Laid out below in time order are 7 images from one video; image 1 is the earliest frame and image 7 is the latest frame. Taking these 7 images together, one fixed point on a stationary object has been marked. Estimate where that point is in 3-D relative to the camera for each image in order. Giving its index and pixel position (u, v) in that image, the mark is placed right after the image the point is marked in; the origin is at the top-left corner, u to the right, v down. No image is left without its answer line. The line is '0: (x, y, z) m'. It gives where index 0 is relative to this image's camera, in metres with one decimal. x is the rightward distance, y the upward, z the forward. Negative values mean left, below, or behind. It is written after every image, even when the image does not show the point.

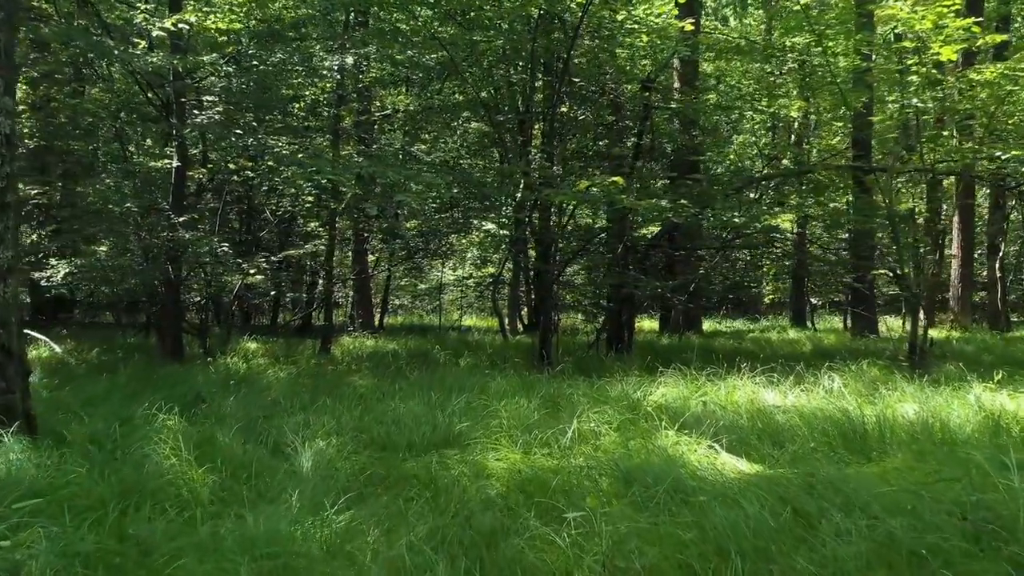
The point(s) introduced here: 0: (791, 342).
0: (+3.7, -0.7, +9.4) m
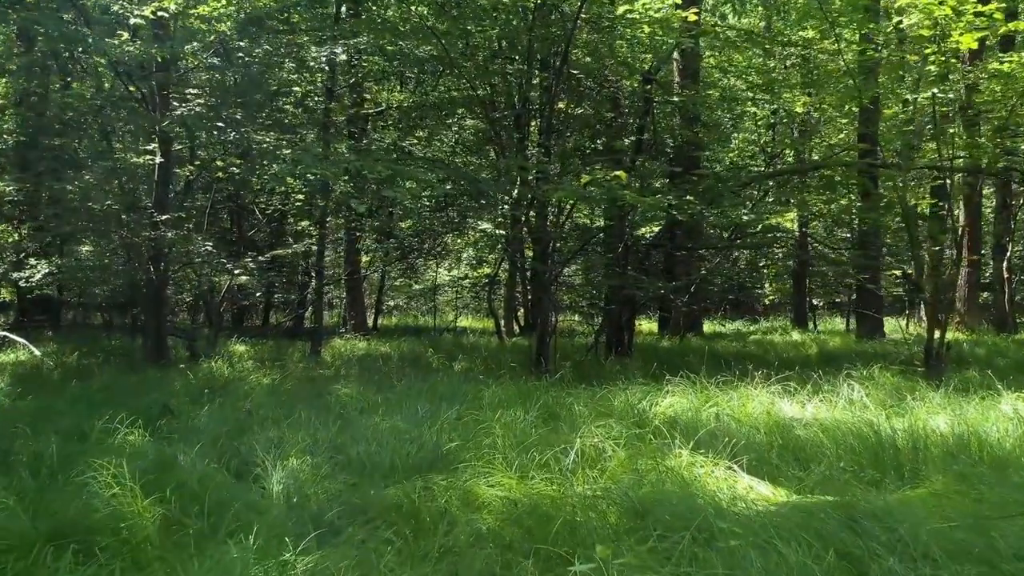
0: (+3.6, -0.7, +9.2) m
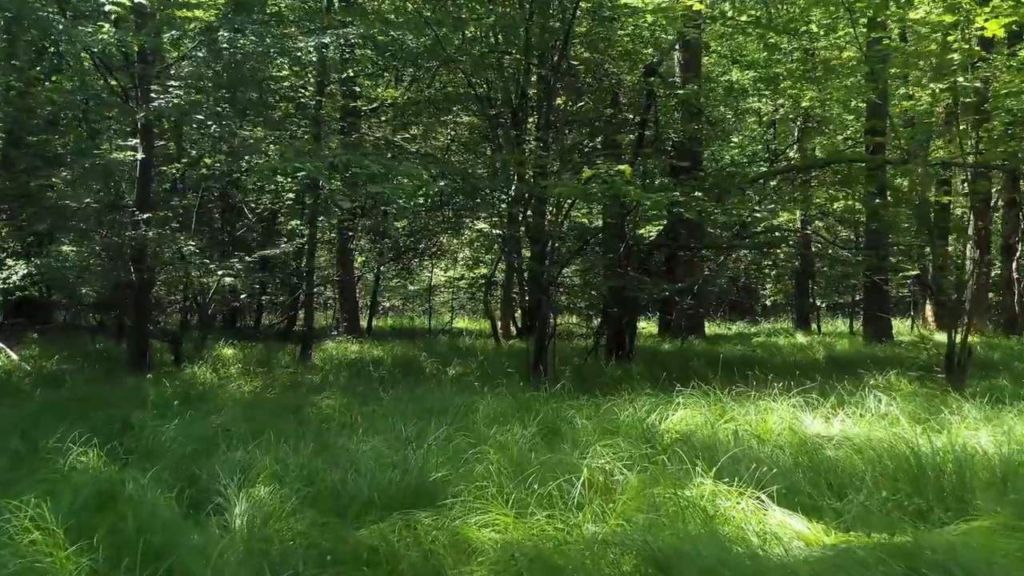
0: (+3.6, -0.7, +8.9) m
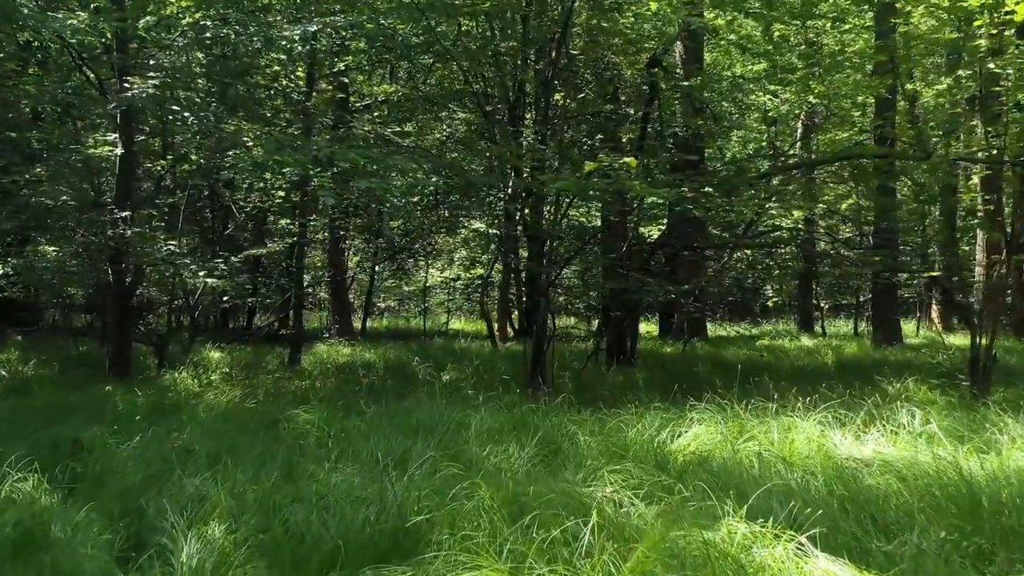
0: (+3.5, -0.8, +8.6) m
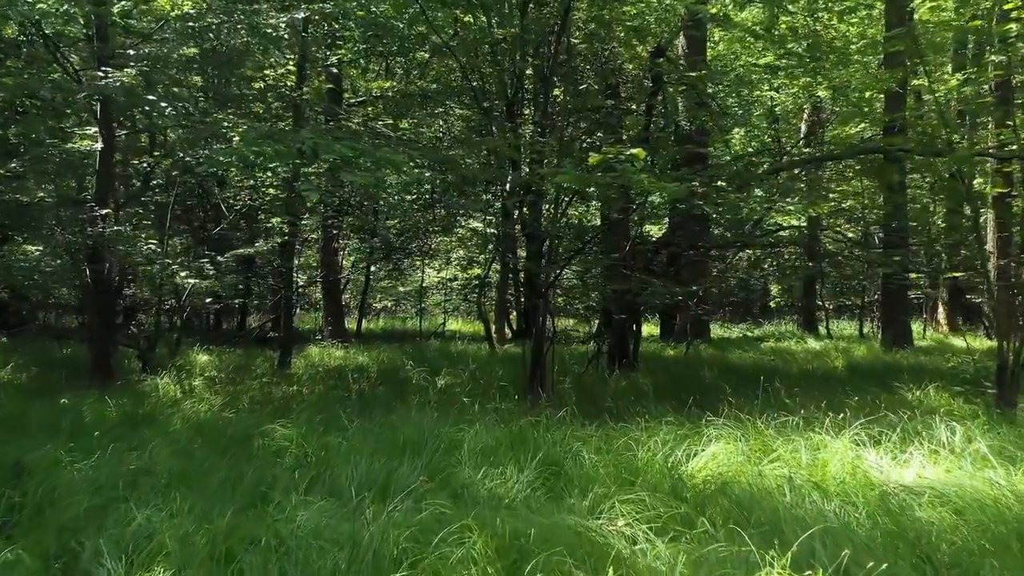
0: (+3.5, -0.8, +8.3) m
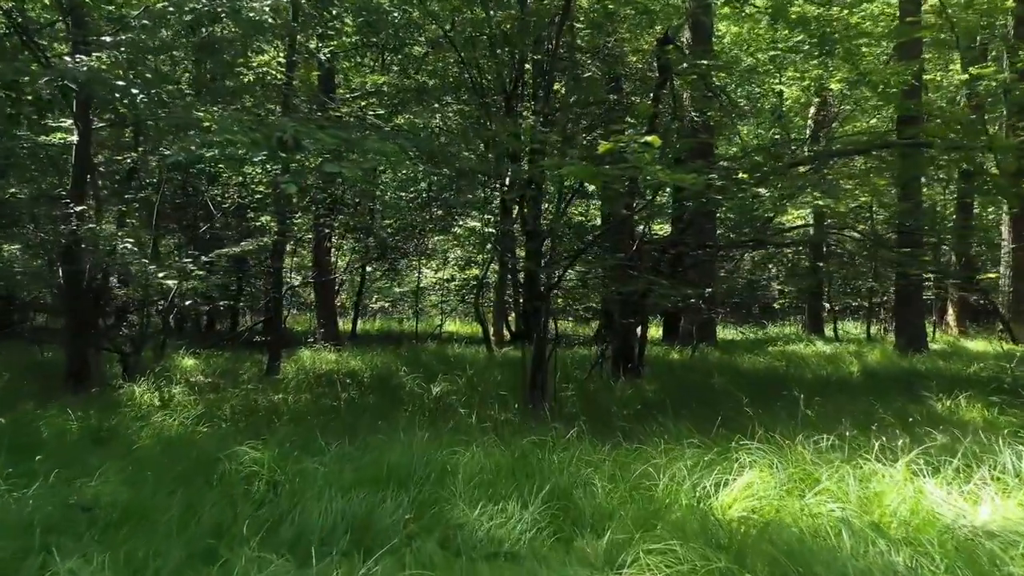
0: (+3.5, -0.8, +8.0) m
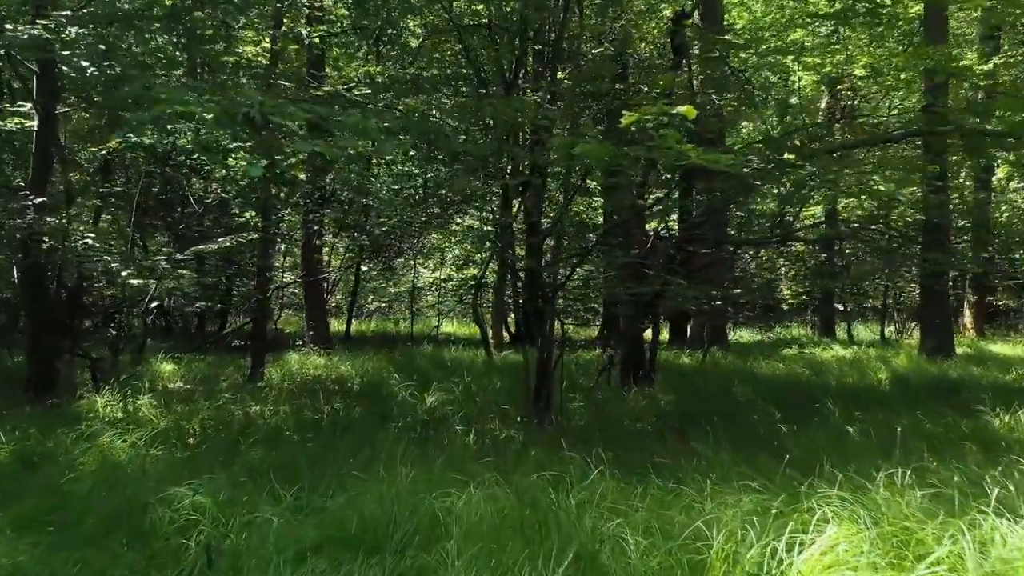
0: (+3.5, -0.8, +7.5) m
